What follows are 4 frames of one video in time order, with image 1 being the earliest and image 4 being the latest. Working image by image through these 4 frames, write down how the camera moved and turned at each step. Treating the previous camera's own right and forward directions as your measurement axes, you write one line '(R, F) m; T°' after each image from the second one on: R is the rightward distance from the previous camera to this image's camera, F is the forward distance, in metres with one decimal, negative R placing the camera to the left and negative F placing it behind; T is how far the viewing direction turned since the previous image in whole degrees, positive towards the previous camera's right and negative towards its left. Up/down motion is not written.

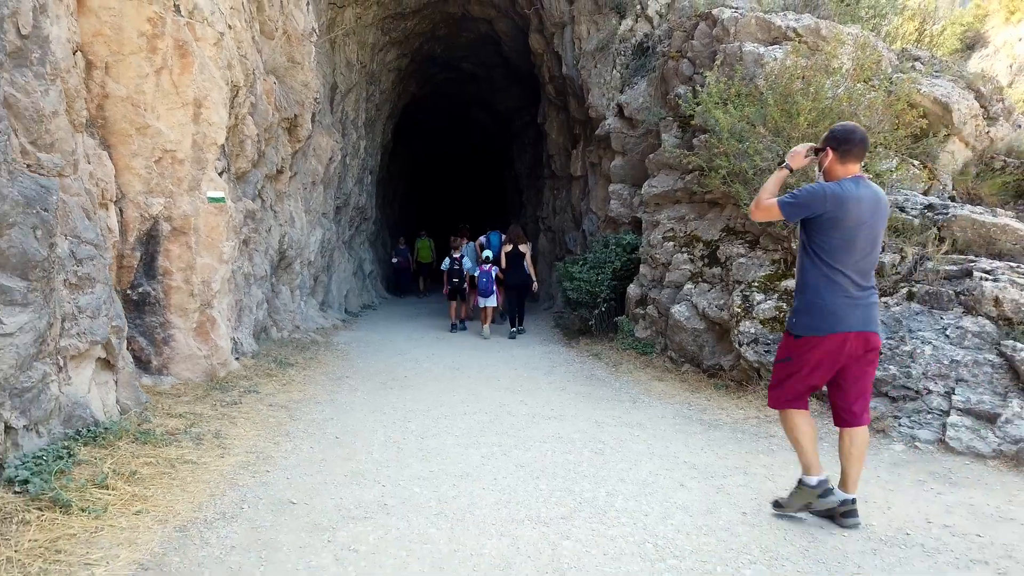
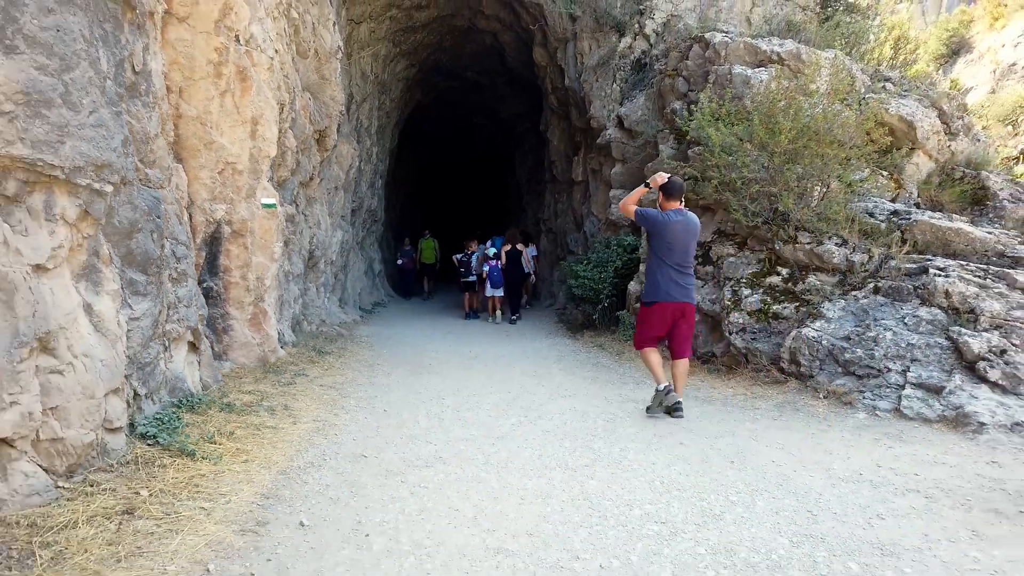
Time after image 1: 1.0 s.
(-0.2, -0.7) m; +1°
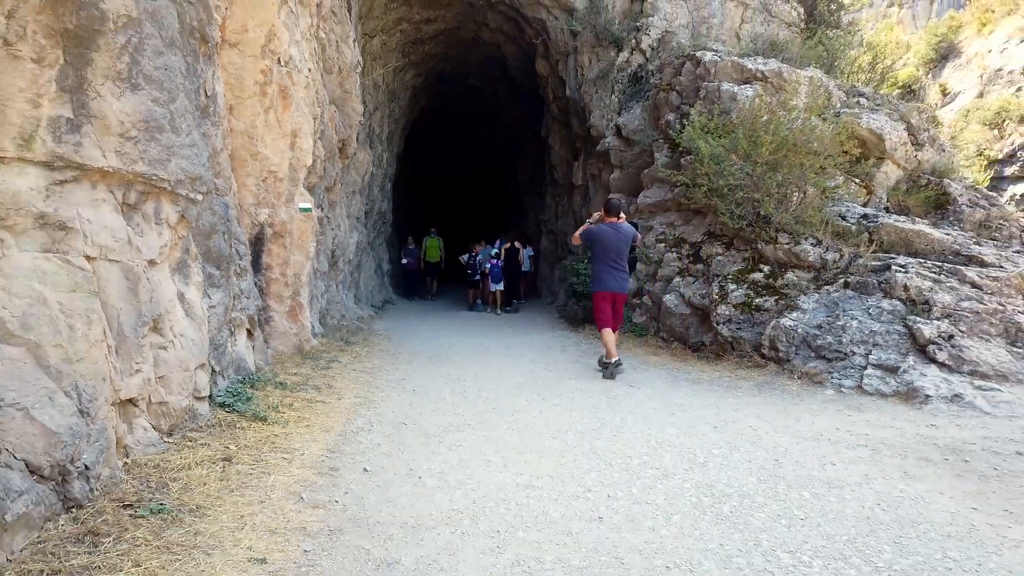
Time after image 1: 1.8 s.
(-0.1, -0.7) m; 0°
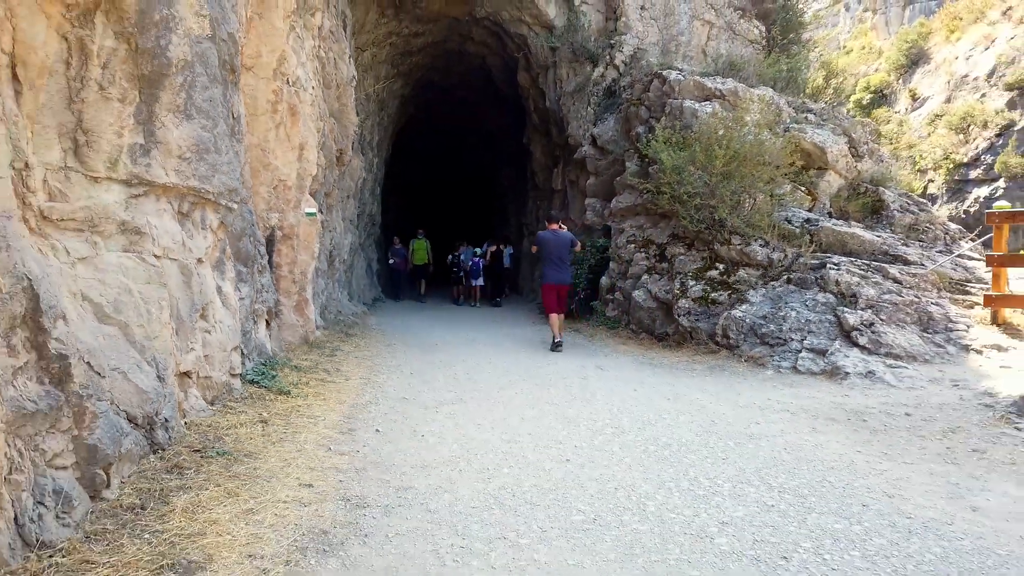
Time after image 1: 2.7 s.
(0.0, -0.8) m; +1°
